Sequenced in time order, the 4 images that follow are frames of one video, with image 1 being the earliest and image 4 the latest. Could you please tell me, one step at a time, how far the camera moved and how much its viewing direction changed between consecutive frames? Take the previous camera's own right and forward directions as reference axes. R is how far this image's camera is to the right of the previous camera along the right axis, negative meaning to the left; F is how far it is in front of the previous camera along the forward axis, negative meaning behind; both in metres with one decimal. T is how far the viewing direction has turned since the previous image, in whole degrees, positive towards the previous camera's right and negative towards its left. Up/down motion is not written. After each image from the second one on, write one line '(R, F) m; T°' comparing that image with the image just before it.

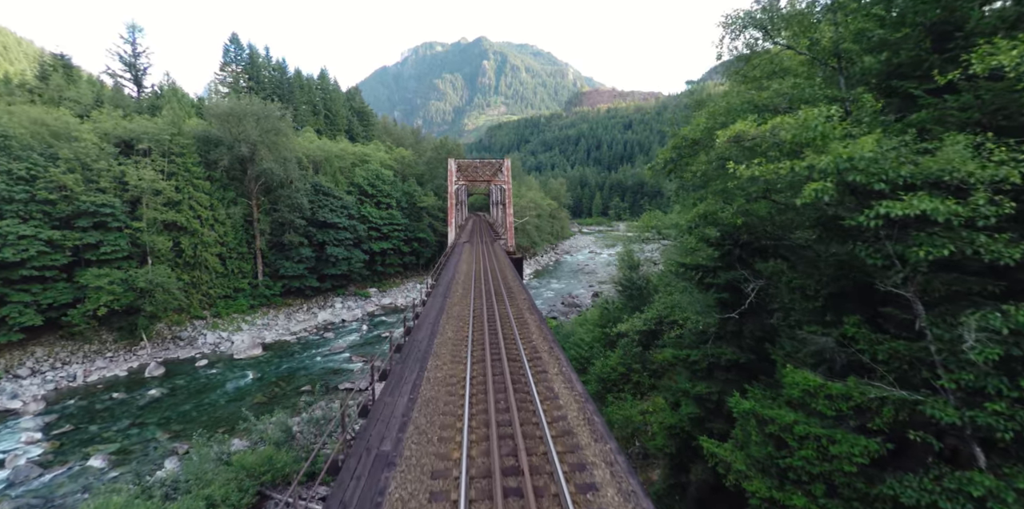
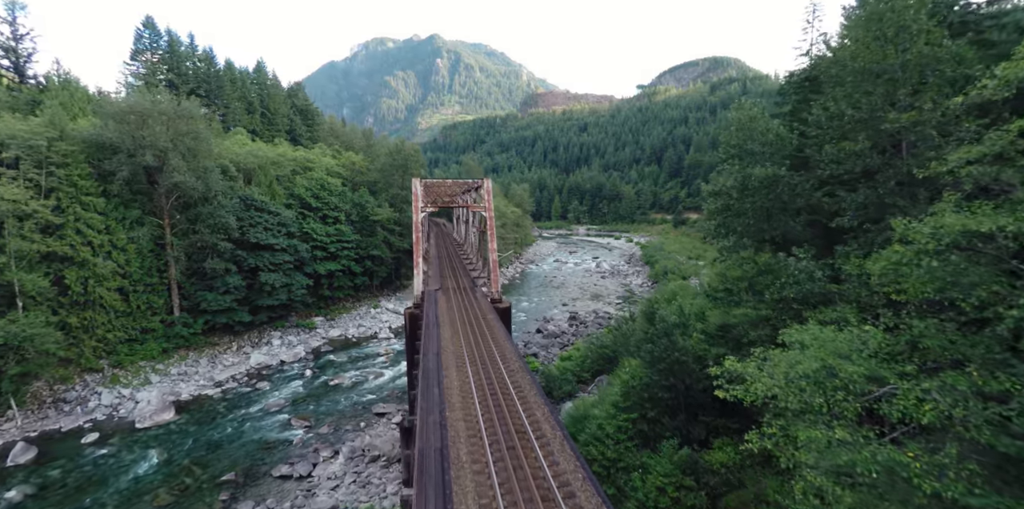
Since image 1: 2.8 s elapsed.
(-0.9, +3.6) m; +6°
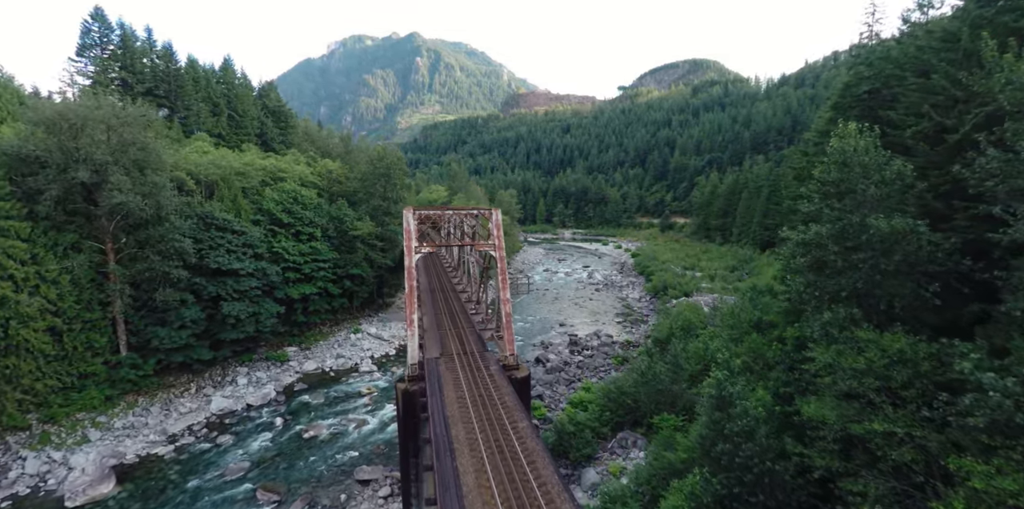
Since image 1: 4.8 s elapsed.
(-0.9, +2.6) m; +2°
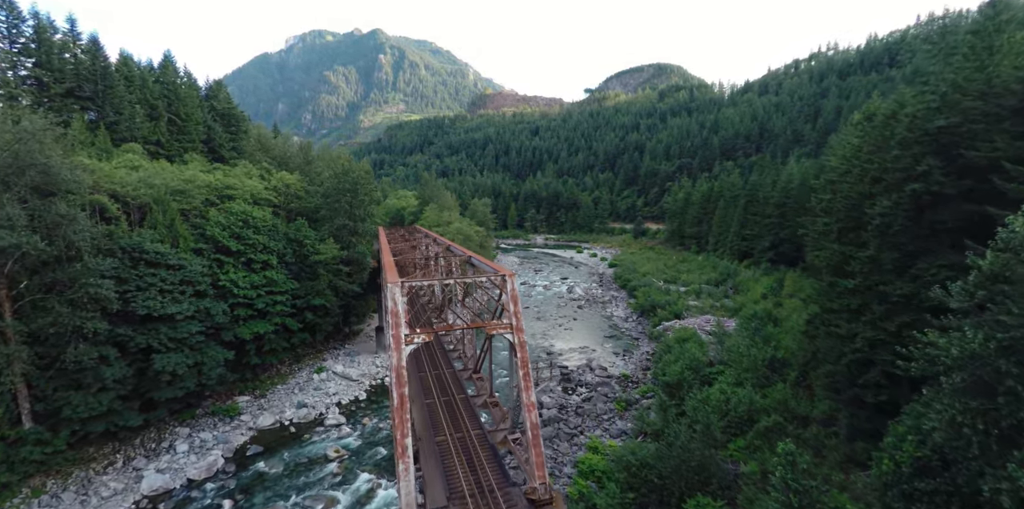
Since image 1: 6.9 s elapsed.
(-1.1, +2.8) m; +4°
